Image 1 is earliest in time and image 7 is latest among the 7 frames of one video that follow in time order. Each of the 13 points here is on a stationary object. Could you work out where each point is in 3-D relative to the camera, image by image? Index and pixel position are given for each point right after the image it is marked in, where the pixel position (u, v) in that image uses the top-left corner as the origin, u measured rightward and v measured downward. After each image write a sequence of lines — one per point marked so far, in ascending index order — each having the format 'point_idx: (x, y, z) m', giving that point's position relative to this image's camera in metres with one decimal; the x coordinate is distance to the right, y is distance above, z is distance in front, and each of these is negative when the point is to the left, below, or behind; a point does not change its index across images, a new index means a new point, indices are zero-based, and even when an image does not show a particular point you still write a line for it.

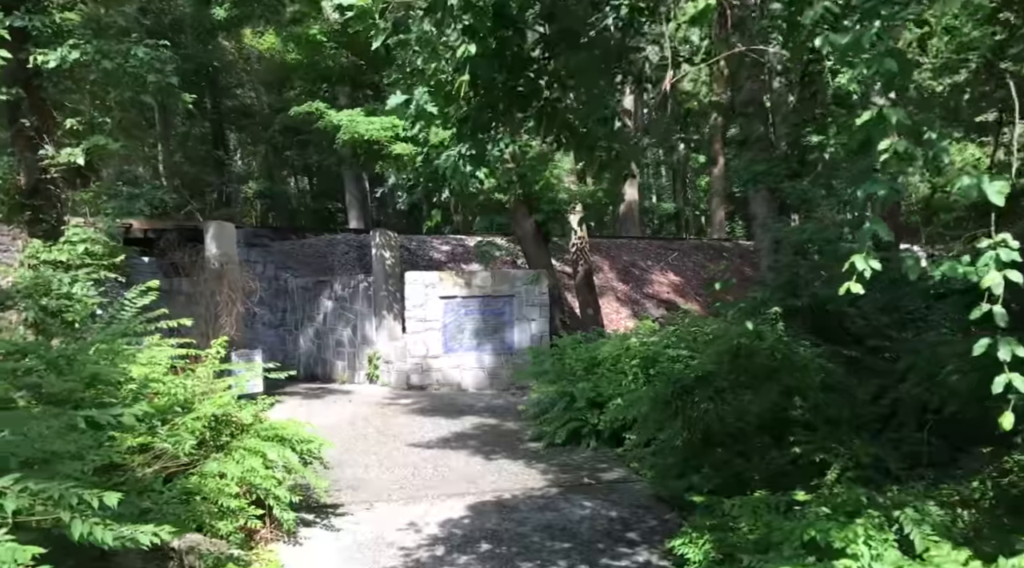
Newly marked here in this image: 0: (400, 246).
0: (-2.0, +0.7, +16.5) m
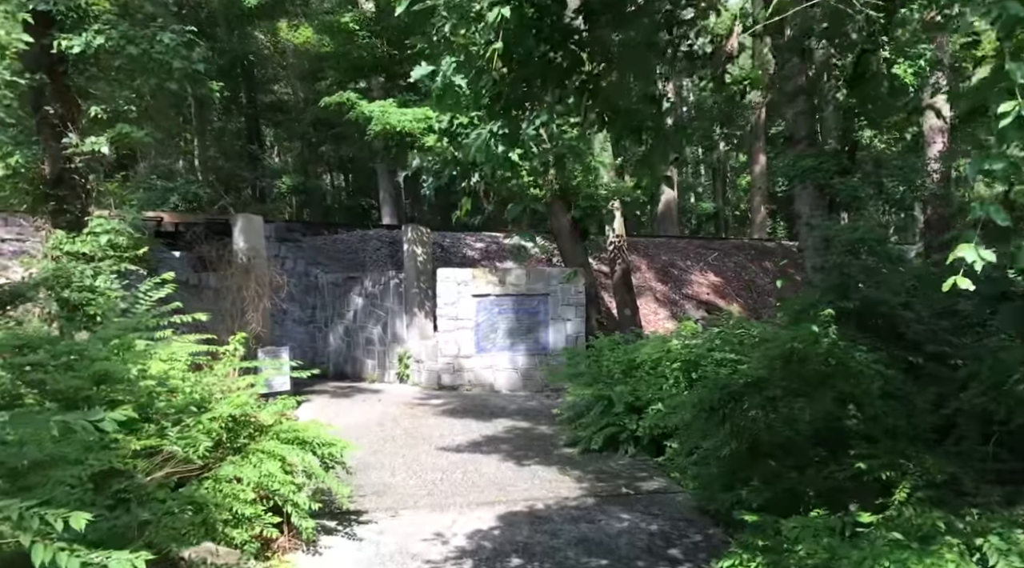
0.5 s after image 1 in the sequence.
0: (-1.4, +0.7, +16.2) m
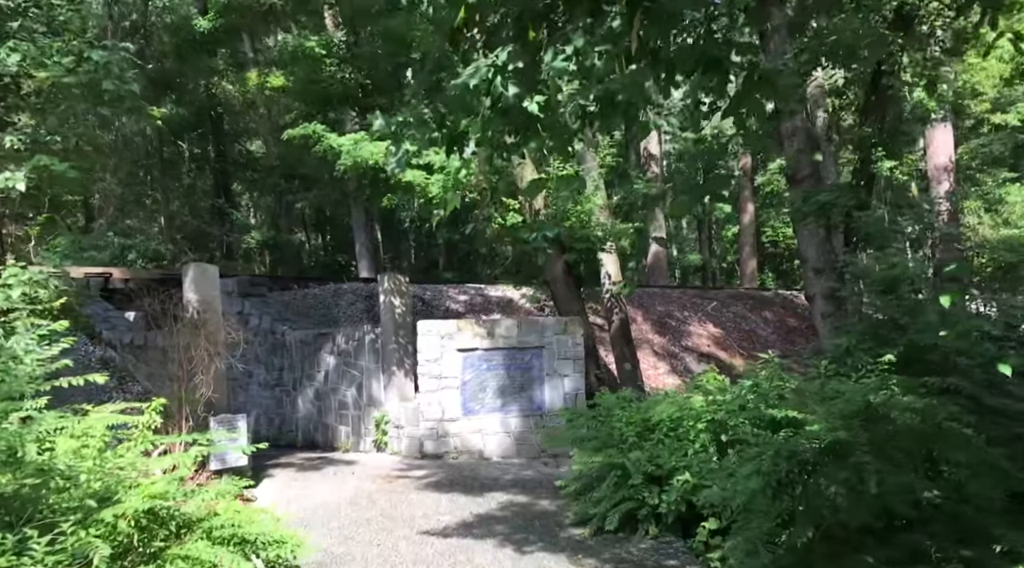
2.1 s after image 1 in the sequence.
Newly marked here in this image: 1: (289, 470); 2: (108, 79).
0: (-1.6, -0.2, +14.9) m
1: (-2.4, -2.0, +9.8) m
2: (-3.1, +1.6, +7.1) m
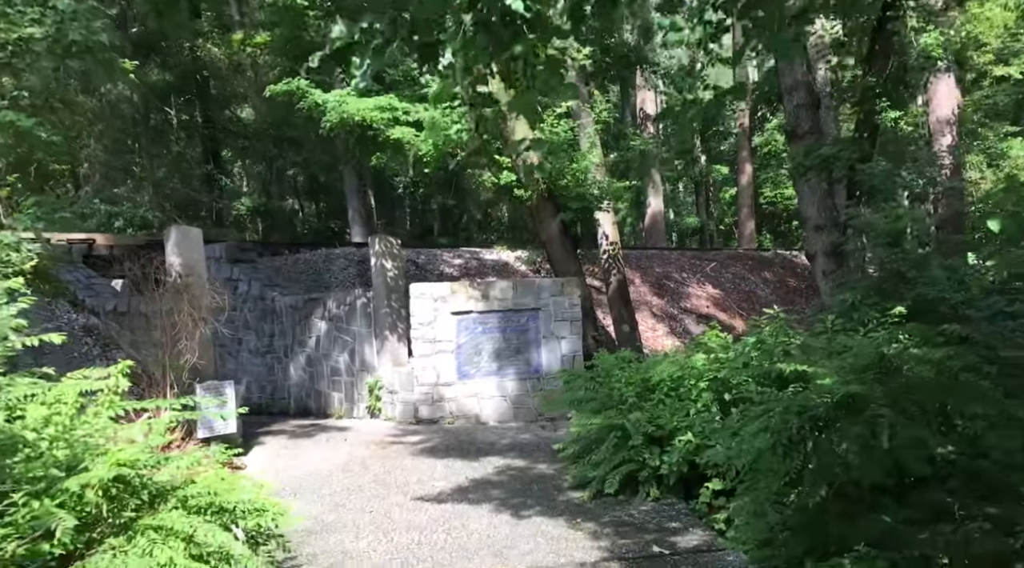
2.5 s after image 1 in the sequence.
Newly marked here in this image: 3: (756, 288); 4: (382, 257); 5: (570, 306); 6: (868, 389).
0: (-1.7, +0.4, +14.6) m
1: (-2.4, -1.6, +9.6) m
2: (-3.2, +1.9, +6.8) m
3: (+5.0, -0.1, +18.9) m
4: (-1.5, +0.3, +10.5) m
5: (+0.7, -0.3, +10.5) m
6: (+1.5, -0.4, +3.8) m
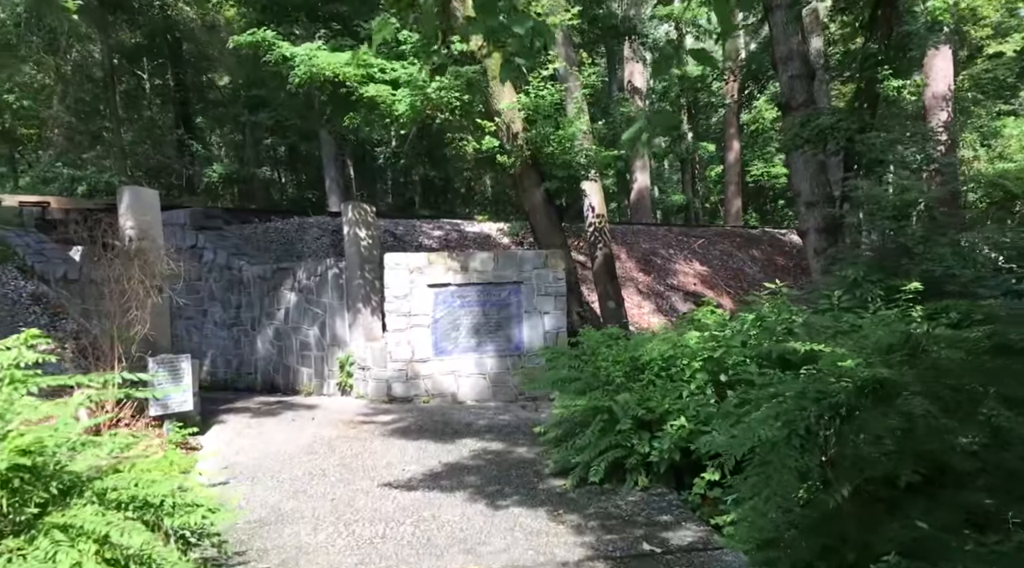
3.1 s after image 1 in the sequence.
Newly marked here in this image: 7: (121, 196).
0: (-1.9, +0.8, +14.0) m
1: (-2.6, -1.3, +9.0) m
2: (-3.3, +2.1, +6.1) m
3: (+4.7, +0.4, +18.4) m
4: (-1.7, +0.6, +9.9) m
5: (+0.4, 0.0, +9.9) m
6: (+1.4, -0.3, +3.3) m
7: (-3.4, +0.8, +8.0) m
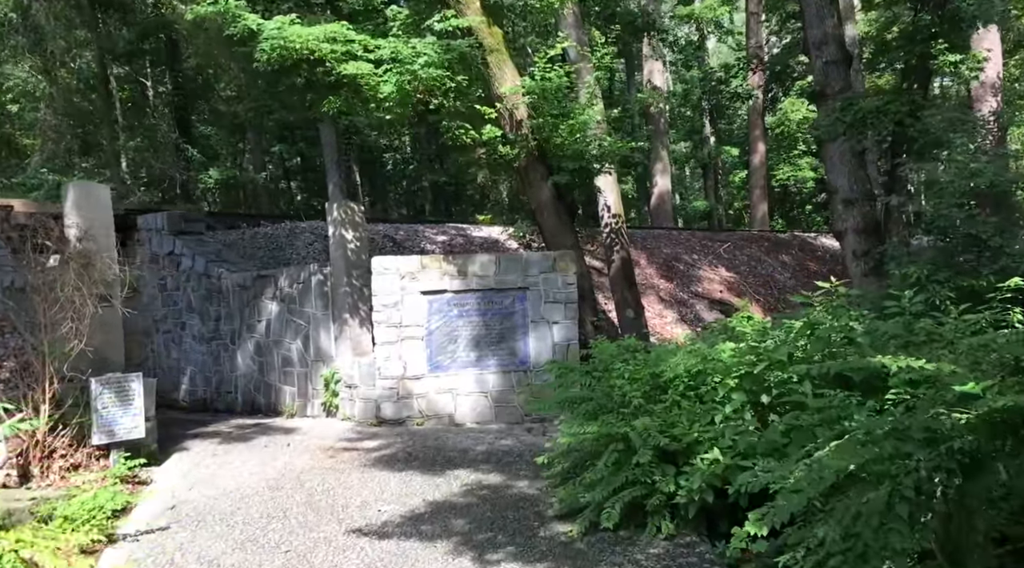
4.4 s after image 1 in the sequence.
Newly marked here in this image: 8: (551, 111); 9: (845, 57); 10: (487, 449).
0: (-1.8, +0.7, +12.9) m
1: (-2.6, -1.4, +7.9) m
2: (-3.4, +2.1, +5.1) m
3: (+4.9, +0.2, +17.2) m
4: (-1.7, +0.6, +8.8) m
5: (+0.5, 0.0, +8.8) m
6: (+1.3, -0.3, +2.1) m
7: (-3.4, +0.7, +7.0) m
8: (+0.4, +1.7, +9.1) m
9: (+3.7, +2.5, +10.1) m
10: (-0.2, -1.3, +7.3) m
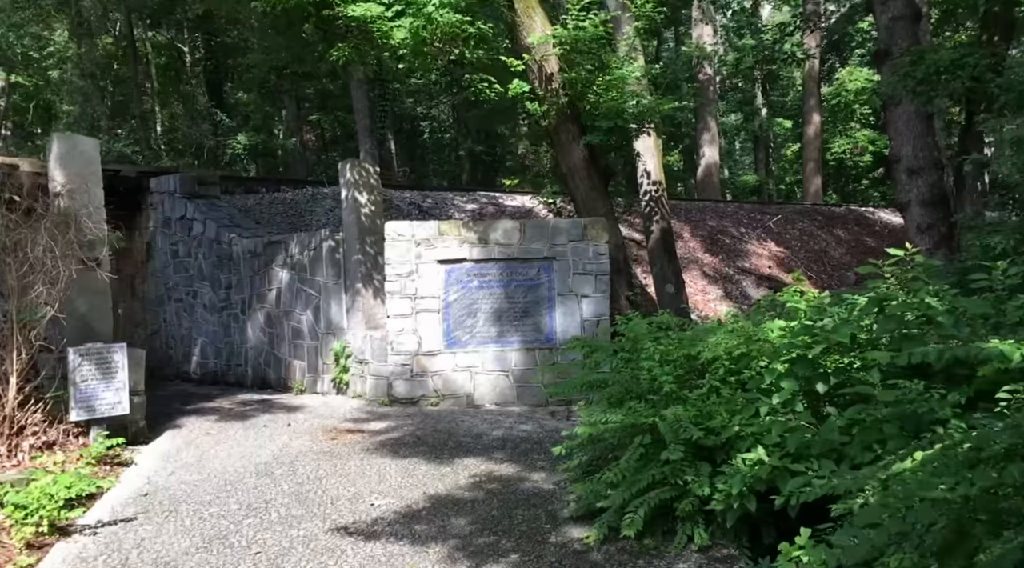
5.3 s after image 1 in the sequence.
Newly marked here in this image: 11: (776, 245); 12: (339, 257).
0: (-1.4, +1.1, +12.2) m
1: (-2.4, -1.1, +7.3) m
2: (-3.3, +2.3, +4.4) m
3: (+5.5, +0.7, +16.1) m
4: (-1.4, +0.9, +8.1) m
5: (+0.7, +0.2, +8.0) m
6: (+1.2, -0.2, +1.3) m
7: (-3.2, +1.0, +6.4) m
8: (+0.7, +2.0, +8.3) m
9: (+4.0, +2.8, +9.1) m
10: (-0.1, -1.1, +6.6) m
11: (+4.4, +0.7, +15.4) m
12: (-1.6, +0.3, +8.3) m
